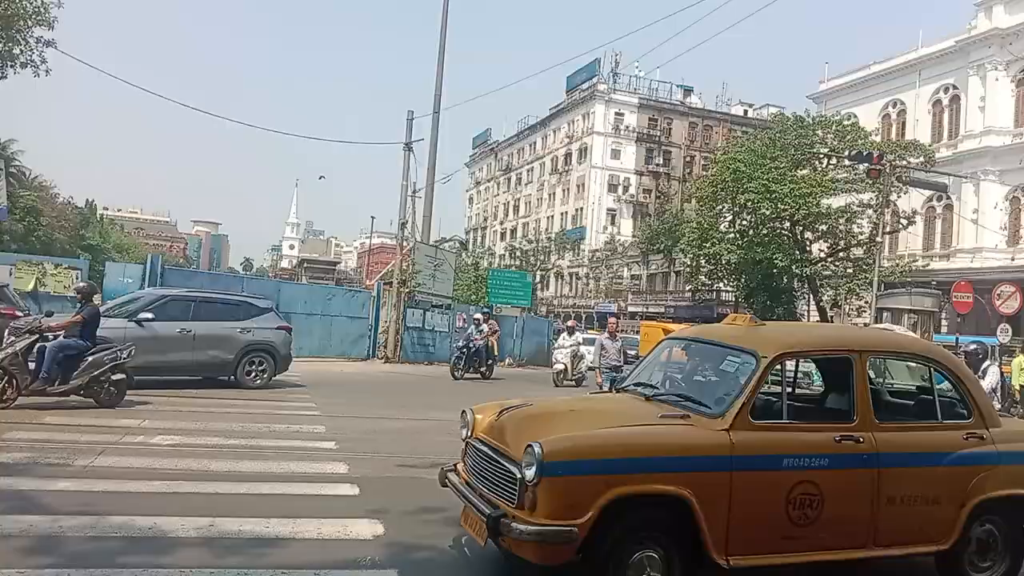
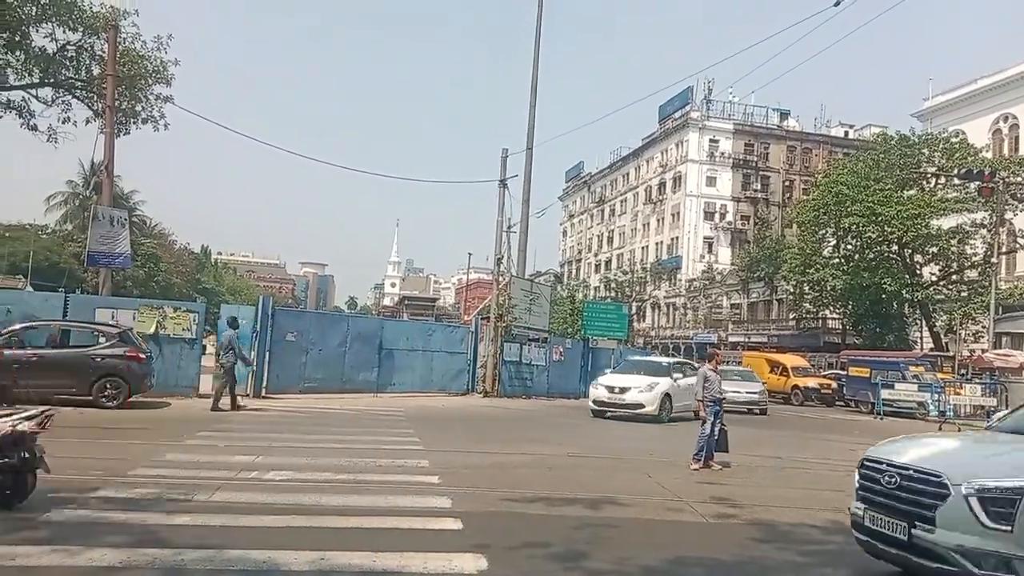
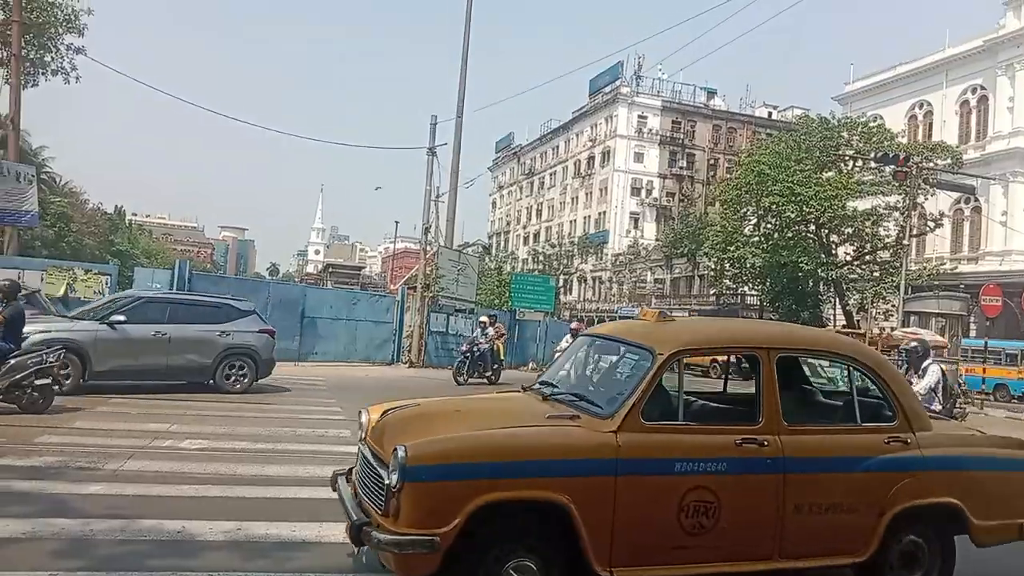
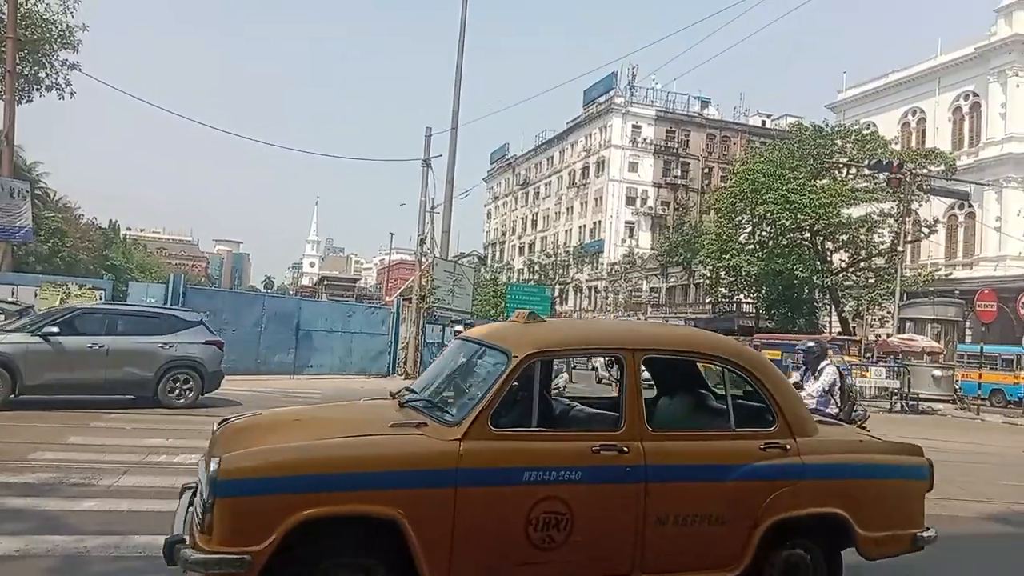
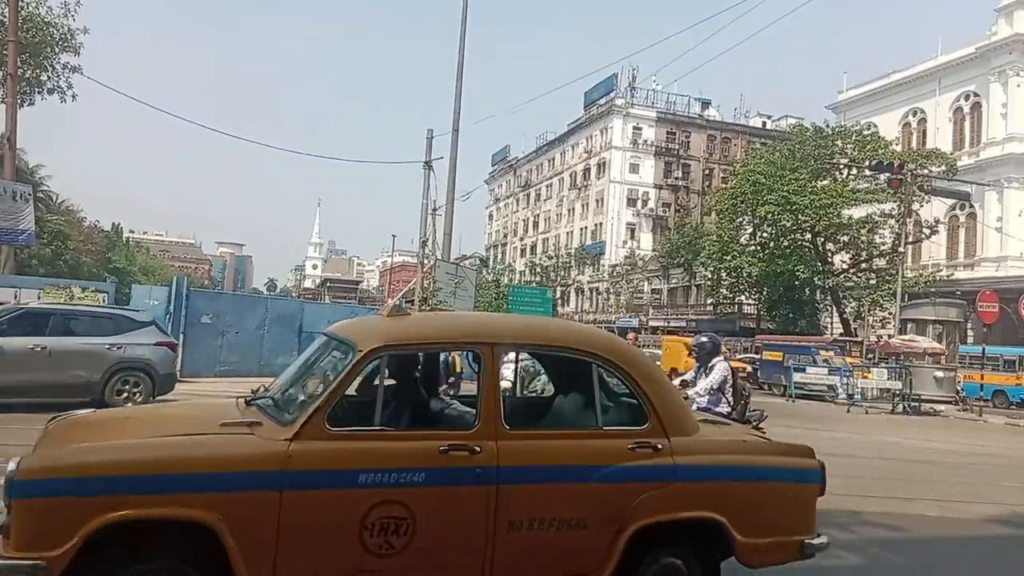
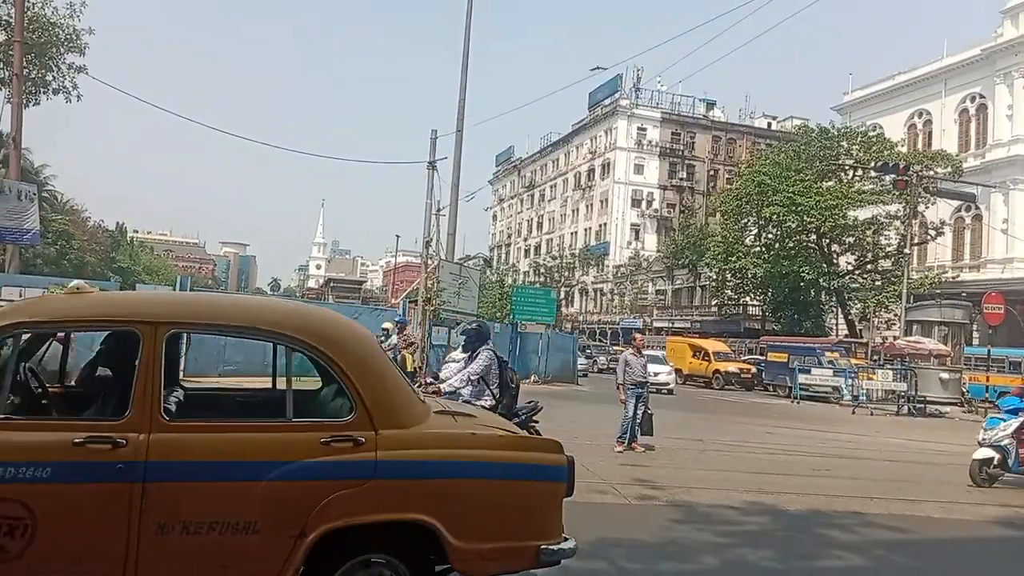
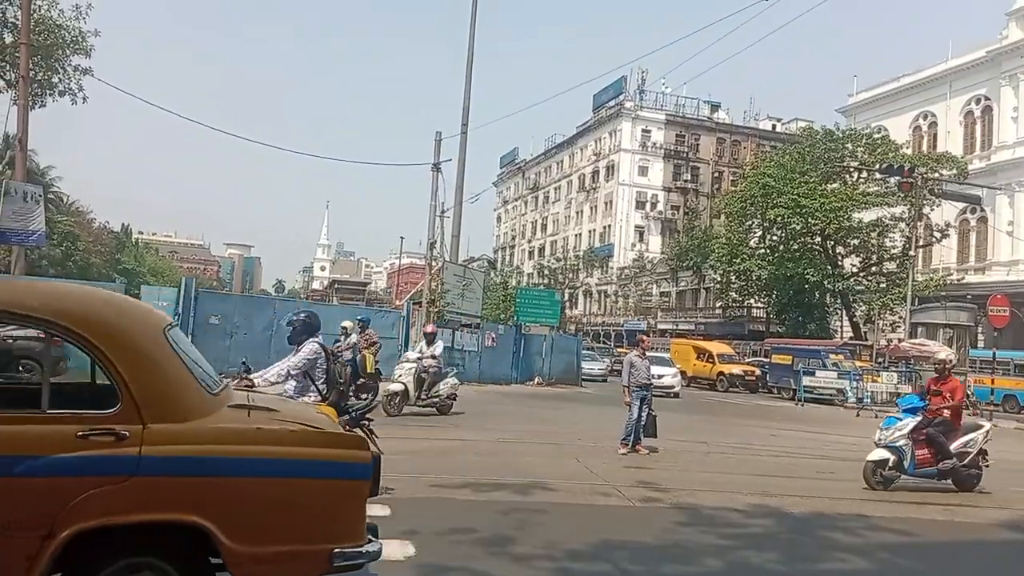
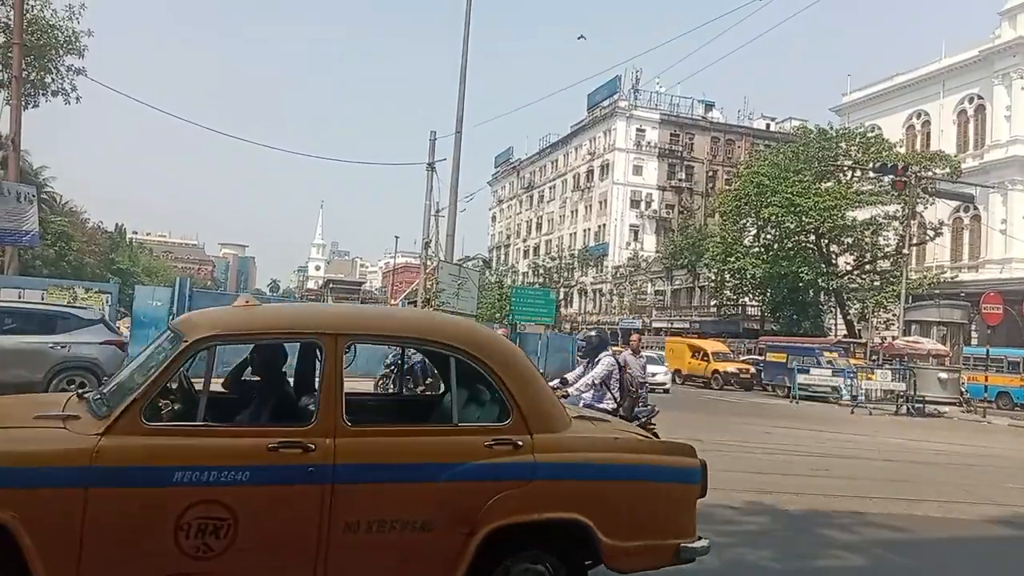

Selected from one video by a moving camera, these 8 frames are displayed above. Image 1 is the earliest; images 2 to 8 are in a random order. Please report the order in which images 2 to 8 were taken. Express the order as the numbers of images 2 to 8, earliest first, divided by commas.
3, 4, 5, 8, 6, 7, 2
